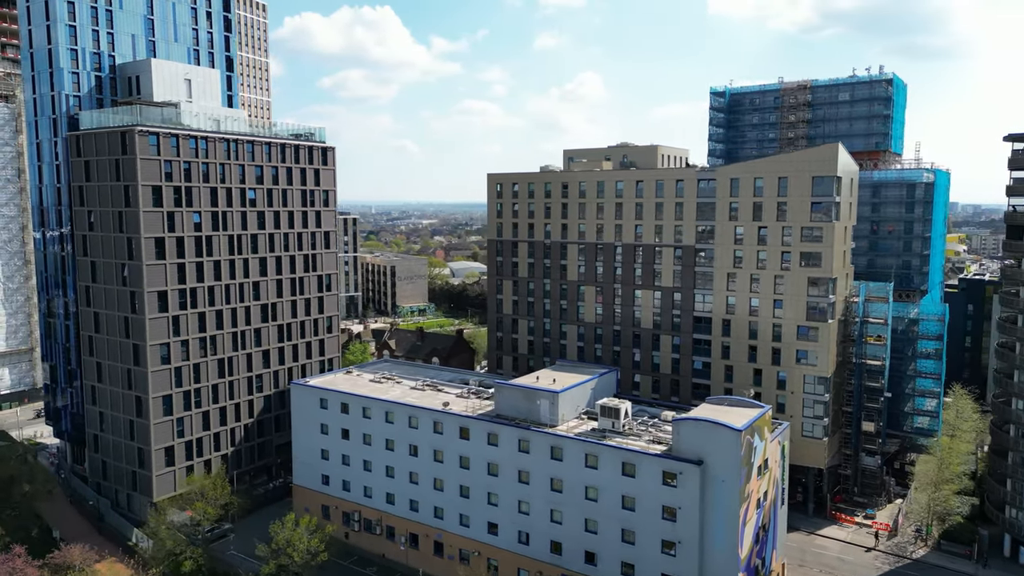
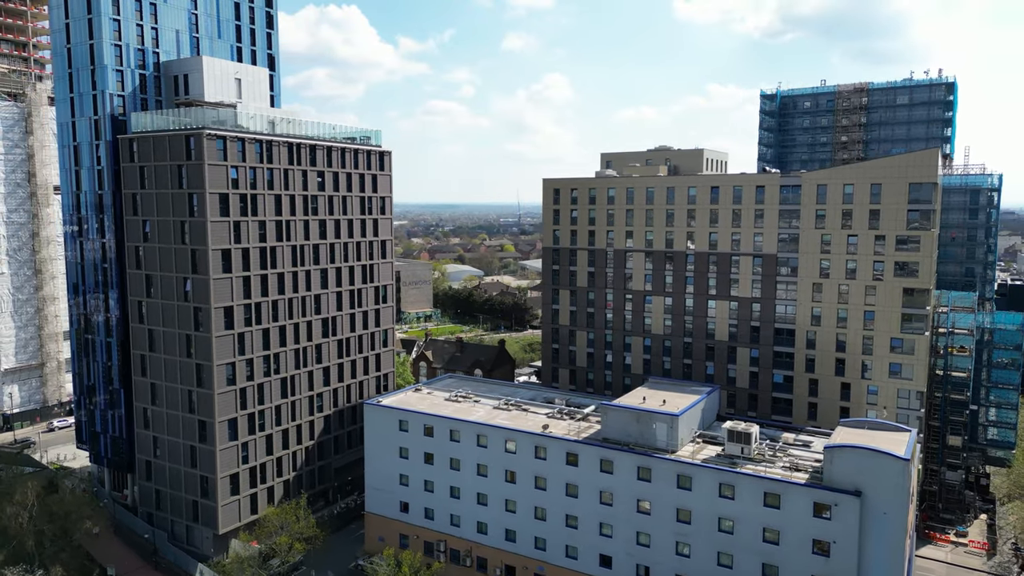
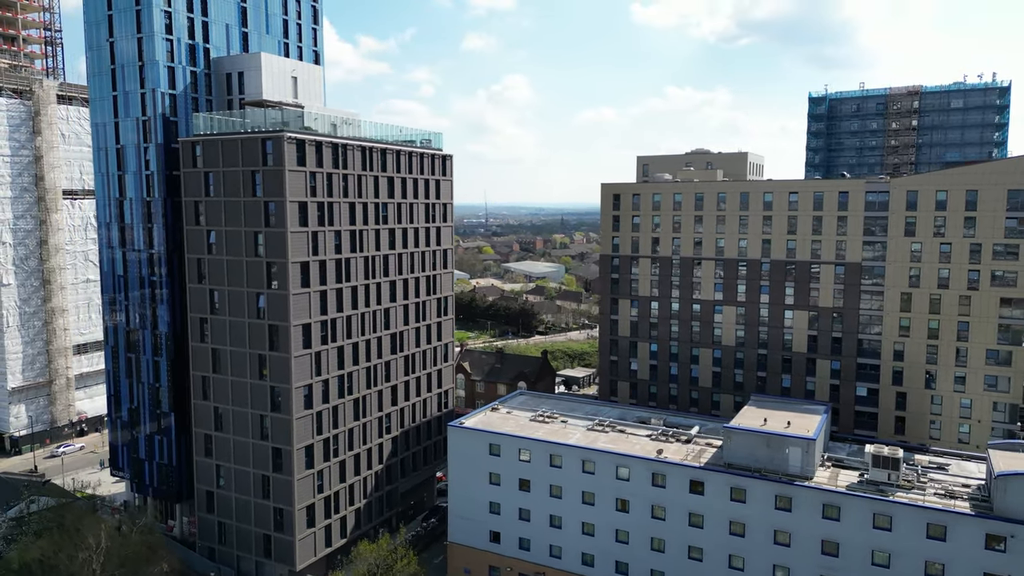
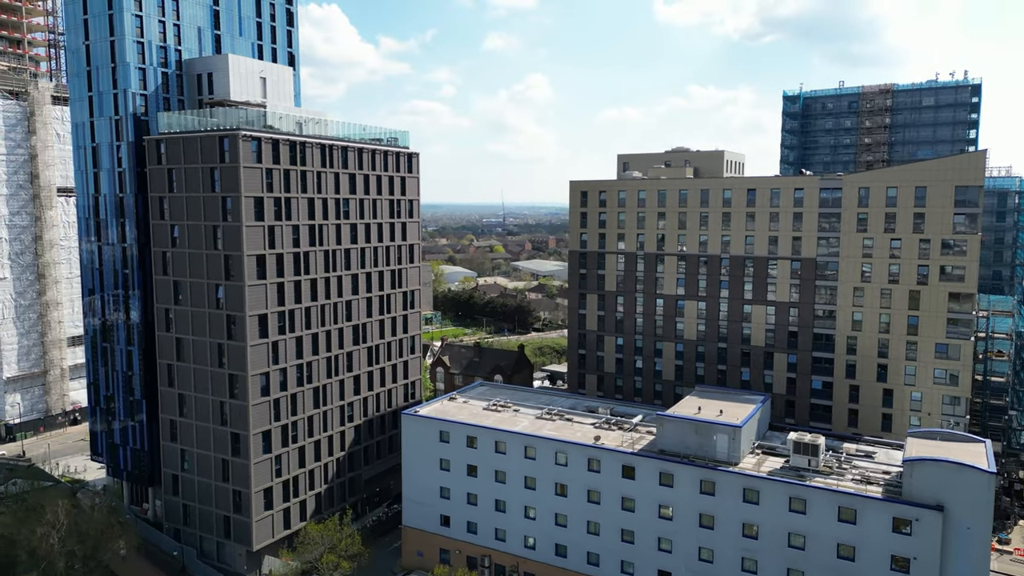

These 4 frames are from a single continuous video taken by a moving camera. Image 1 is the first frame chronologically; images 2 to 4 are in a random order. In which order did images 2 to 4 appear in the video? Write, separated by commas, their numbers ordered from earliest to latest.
2, 4, 3
